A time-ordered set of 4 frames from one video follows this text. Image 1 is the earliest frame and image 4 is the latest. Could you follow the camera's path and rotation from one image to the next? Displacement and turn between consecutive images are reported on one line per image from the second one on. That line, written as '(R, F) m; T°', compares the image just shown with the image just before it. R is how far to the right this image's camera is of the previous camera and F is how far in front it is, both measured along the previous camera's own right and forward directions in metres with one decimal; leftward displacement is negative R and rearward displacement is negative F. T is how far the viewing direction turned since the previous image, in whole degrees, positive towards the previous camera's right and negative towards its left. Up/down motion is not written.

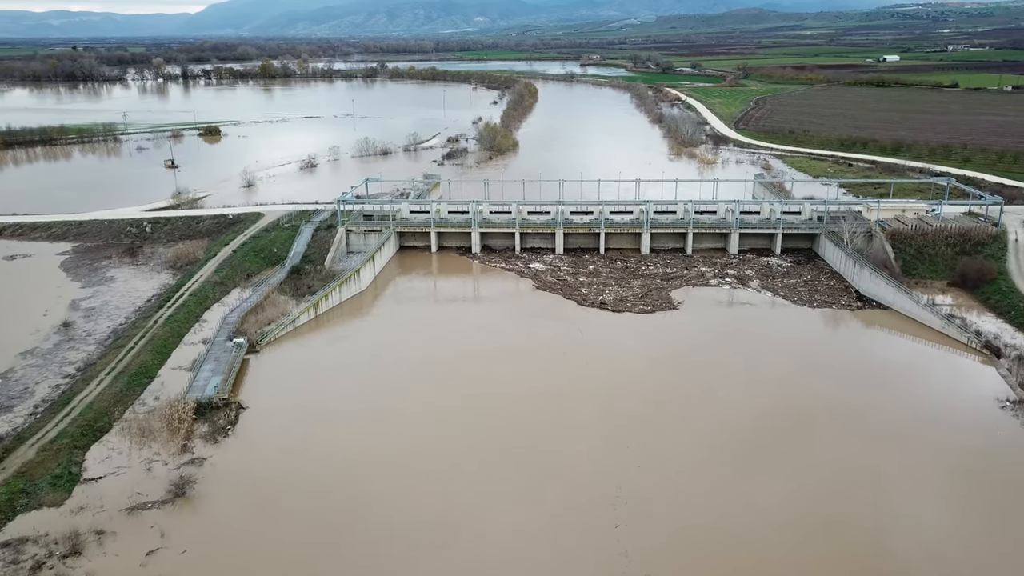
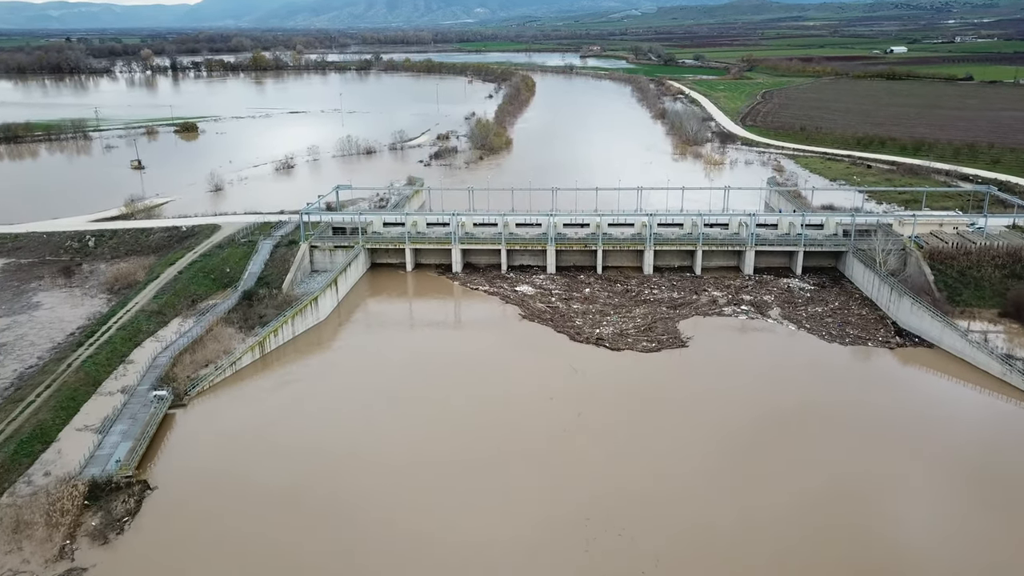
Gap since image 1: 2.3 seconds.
(+0.6, +3.9) m; 0°
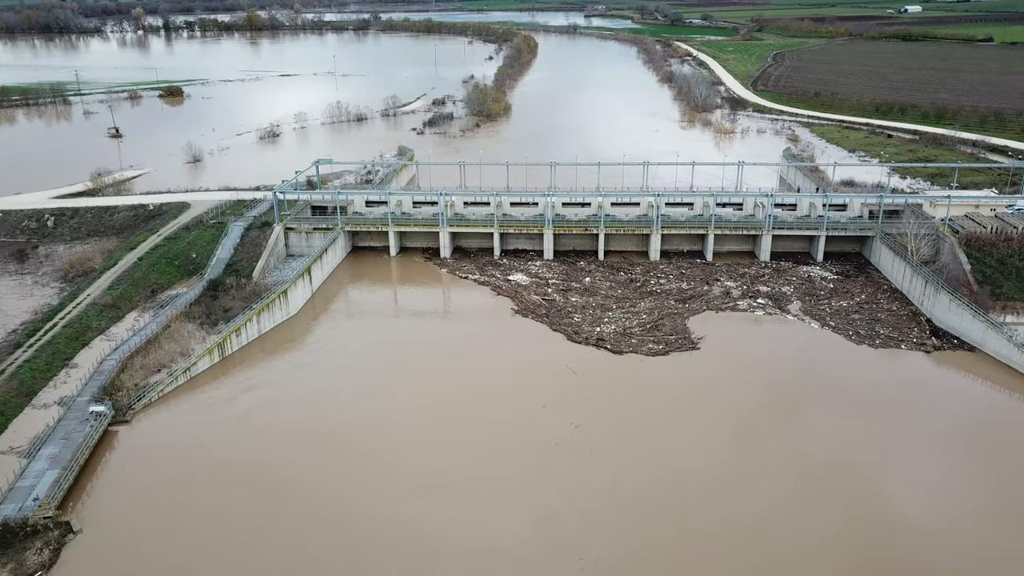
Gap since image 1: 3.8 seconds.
(+0.4, +2.5) m; 0°
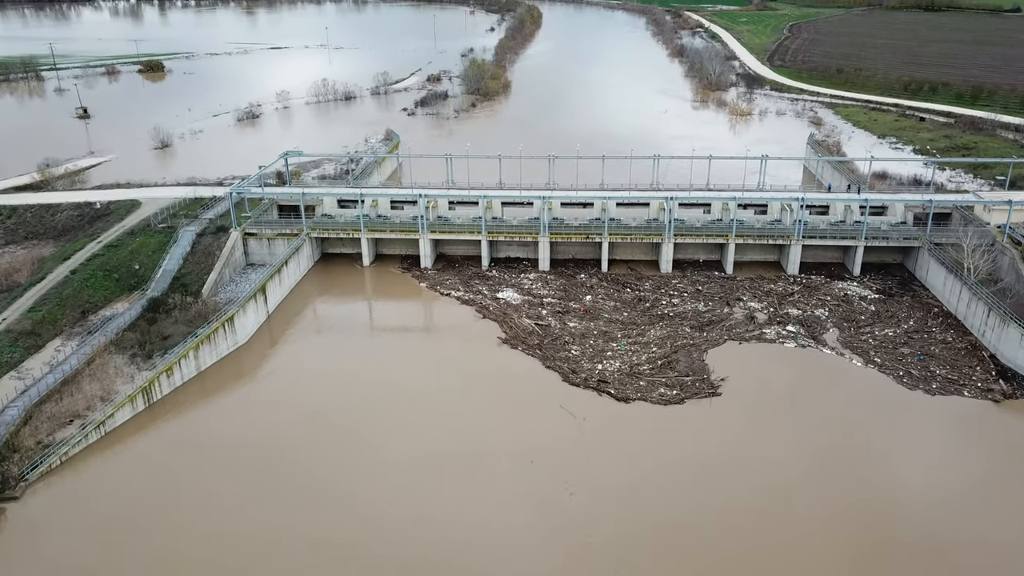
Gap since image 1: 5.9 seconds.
(+0.5, +3.4) m; 0°
